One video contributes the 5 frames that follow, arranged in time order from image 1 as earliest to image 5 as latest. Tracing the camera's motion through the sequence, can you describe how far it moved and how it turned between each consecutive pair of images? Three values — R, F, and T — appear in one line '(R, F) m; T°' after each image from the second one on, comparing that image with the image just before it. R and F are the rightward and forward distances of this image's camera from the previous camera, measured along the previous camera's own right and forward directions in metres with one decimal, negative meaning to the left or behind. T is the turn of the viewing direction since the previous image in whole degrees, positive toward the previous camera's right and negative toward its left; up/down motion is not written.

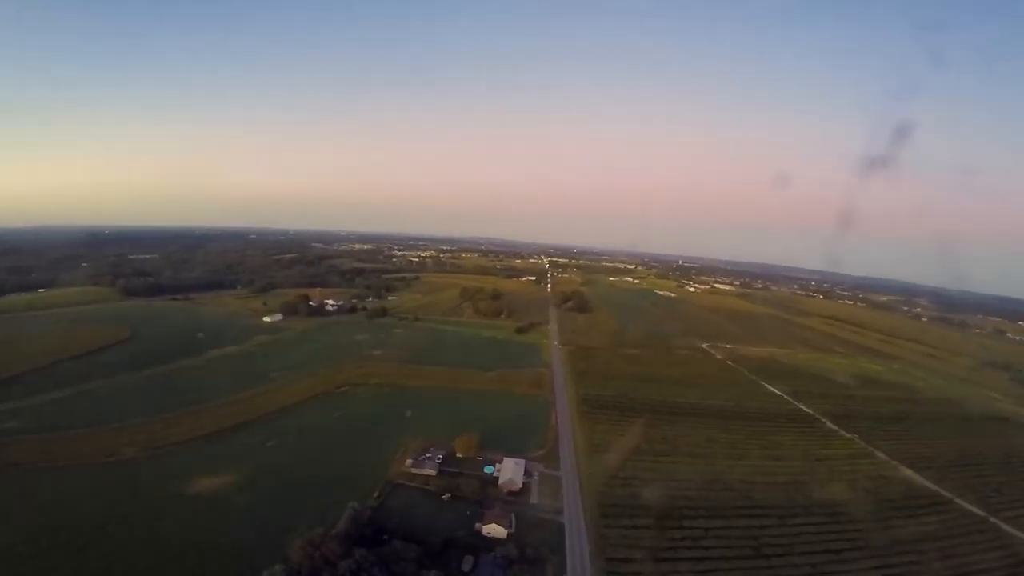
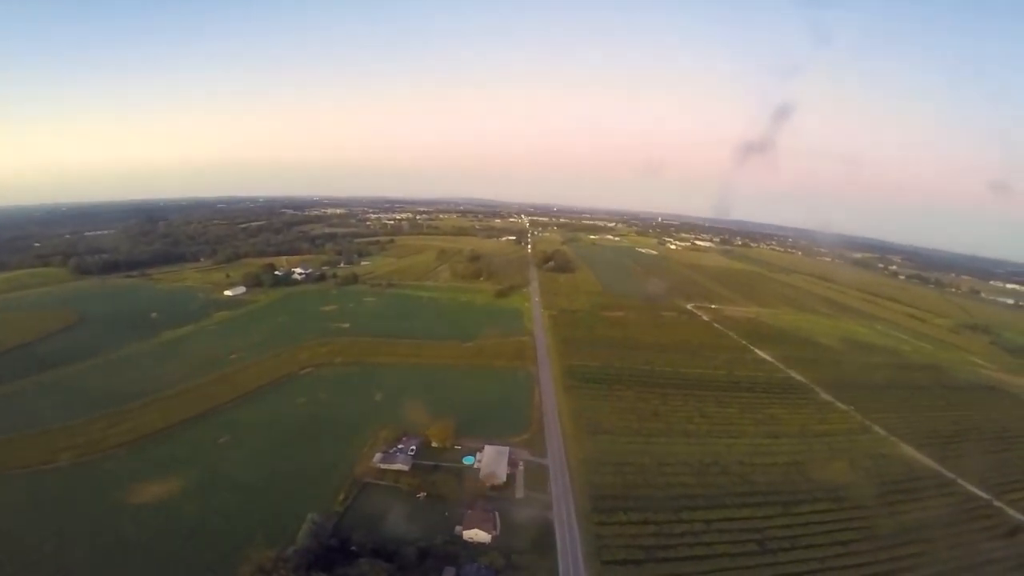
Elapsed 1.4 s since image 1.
(0.0, +2.4) m; +2°
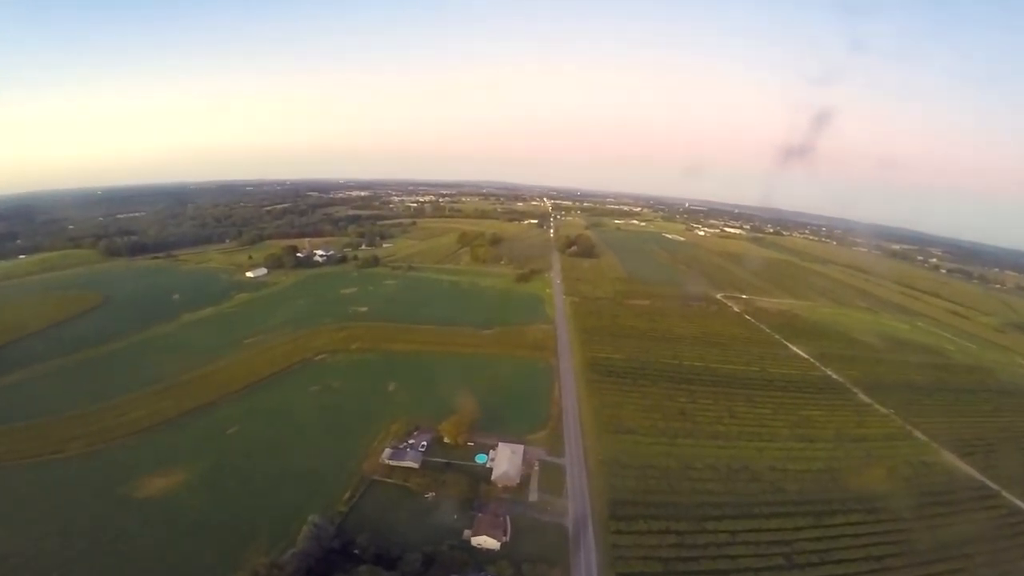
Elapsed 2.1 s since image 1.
(+0.2, +1.2) m; -2°
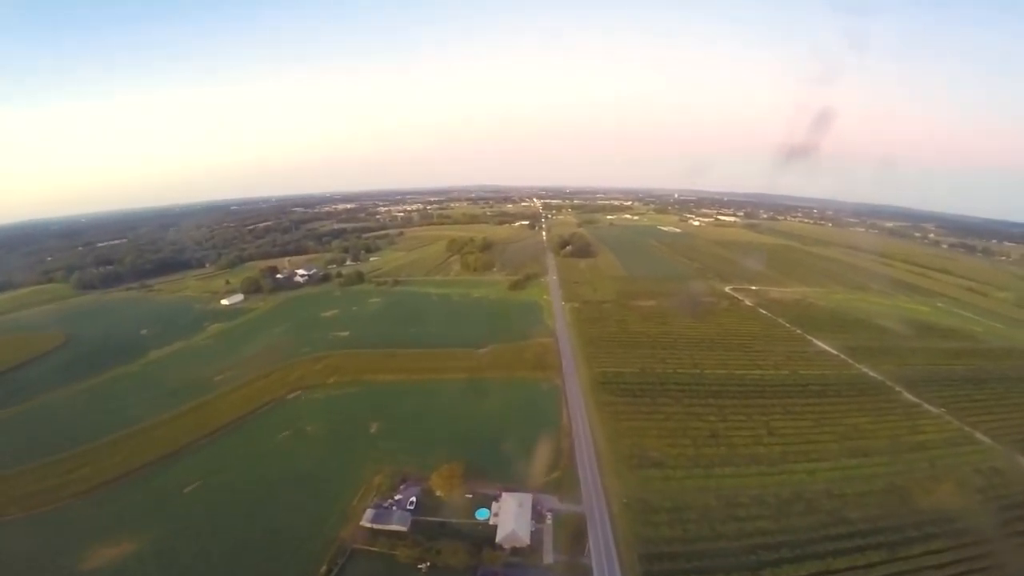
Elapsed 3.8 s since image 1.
(+0.1, +3.1) m; 0°
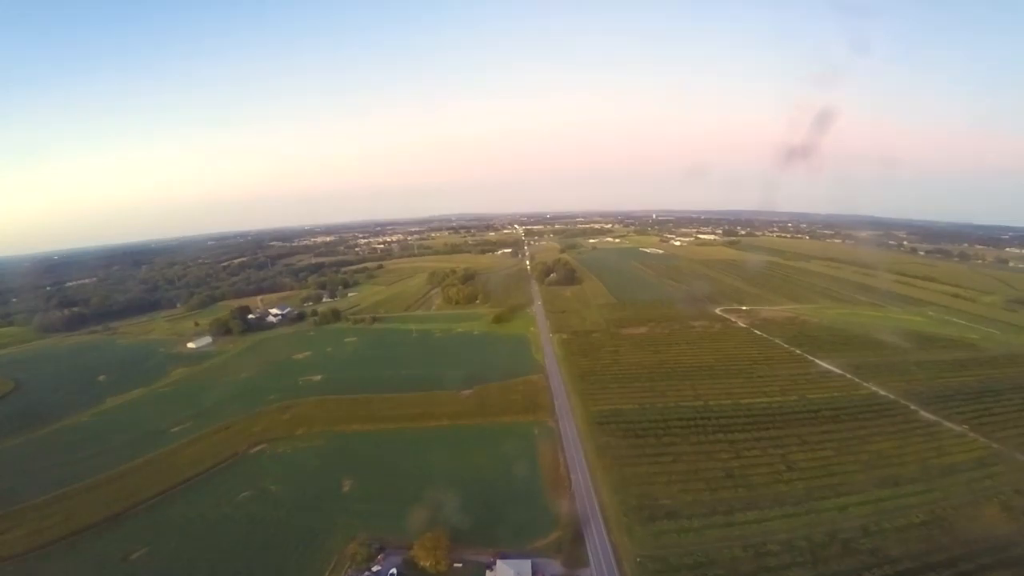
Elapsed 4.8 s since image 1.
(0.0, +1.8) m; +2°
